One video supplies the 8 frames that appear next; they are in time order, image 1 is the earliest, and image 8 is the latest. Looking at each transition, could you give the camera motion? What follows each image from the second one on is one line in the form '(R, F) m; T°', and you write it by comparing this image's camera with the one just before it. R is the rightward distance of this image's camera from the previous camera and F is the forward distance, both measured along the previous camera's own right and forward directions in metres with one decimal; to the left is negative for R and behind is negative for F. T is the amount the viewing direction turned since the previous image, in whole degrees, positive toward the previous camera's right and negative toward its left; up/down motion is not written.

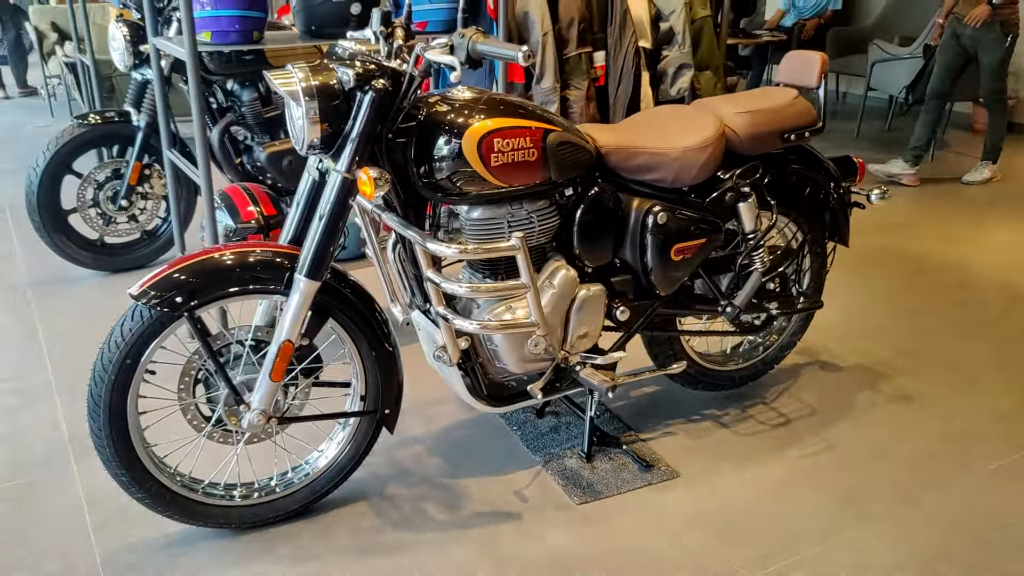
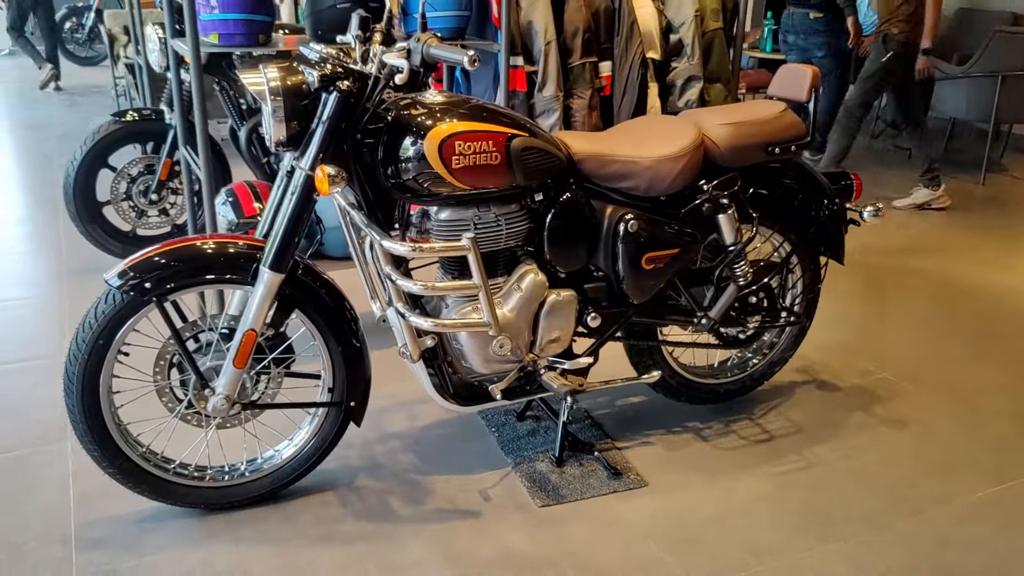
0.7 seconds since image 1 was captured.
(+0.2, 0.0) m; -5°
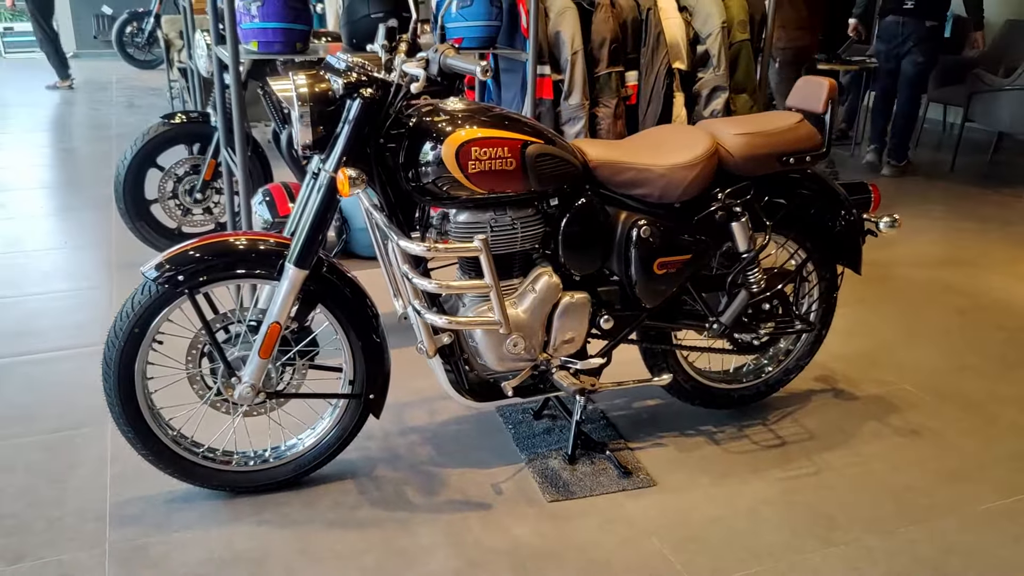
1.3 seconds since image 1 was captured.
(+0.1, -0.1) m; -3°
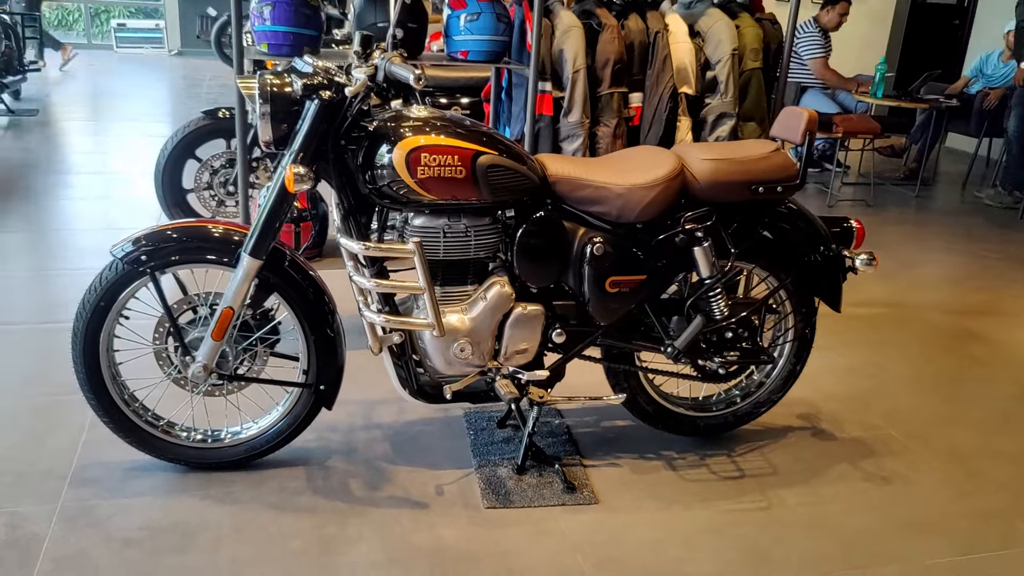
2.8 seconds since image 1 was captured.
(+0.3, 0.0) m; -6°
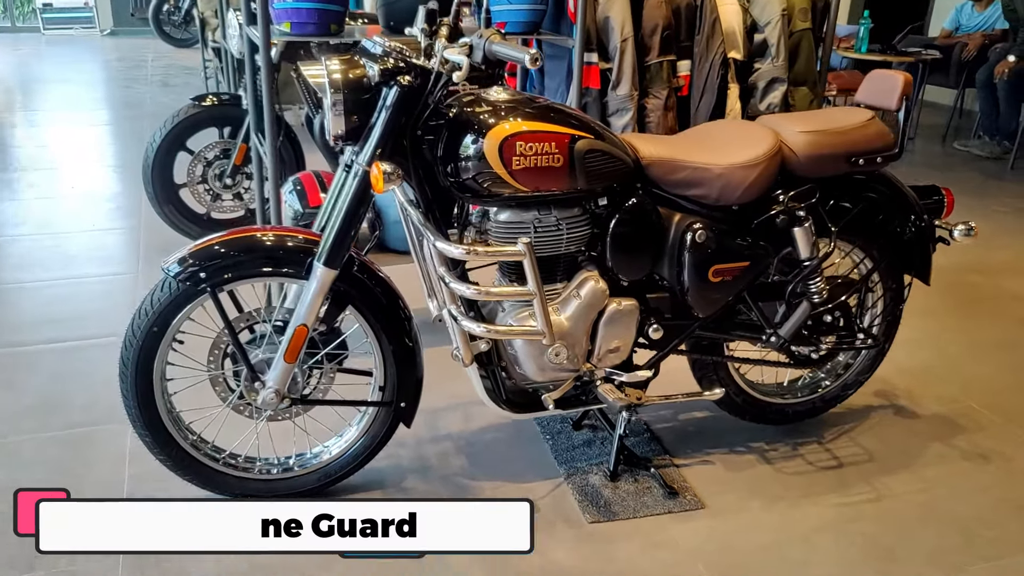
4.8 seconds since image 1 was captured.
(-0.4, +0.2) m; +4°
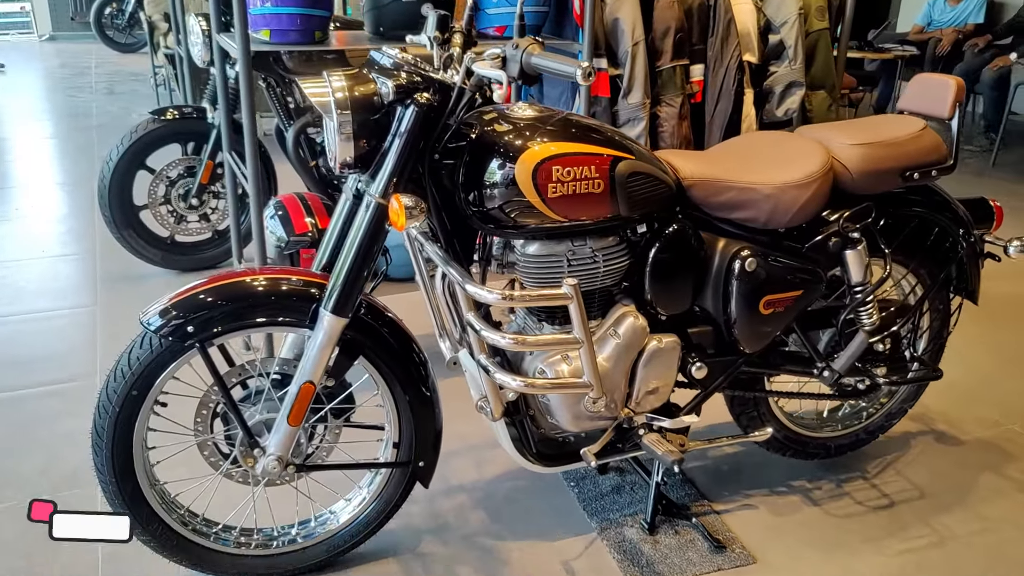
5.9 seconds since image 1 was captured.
(-0.2, +0.2) m; +3°
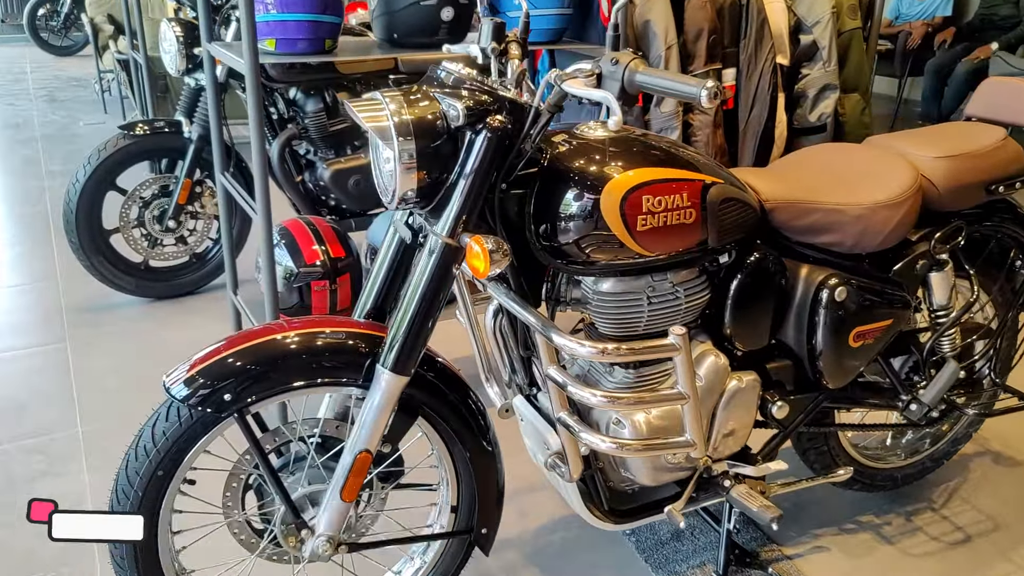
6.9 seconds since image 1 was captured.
(-0.2, +0.2) m; +4°
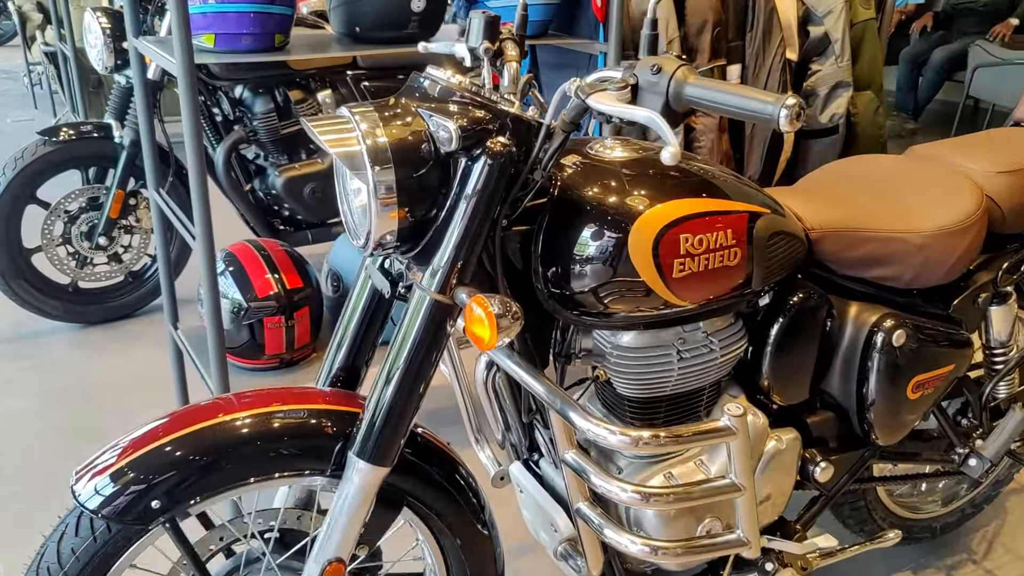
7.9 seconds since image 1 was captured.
(-0.1, +0.3) m; +3°
